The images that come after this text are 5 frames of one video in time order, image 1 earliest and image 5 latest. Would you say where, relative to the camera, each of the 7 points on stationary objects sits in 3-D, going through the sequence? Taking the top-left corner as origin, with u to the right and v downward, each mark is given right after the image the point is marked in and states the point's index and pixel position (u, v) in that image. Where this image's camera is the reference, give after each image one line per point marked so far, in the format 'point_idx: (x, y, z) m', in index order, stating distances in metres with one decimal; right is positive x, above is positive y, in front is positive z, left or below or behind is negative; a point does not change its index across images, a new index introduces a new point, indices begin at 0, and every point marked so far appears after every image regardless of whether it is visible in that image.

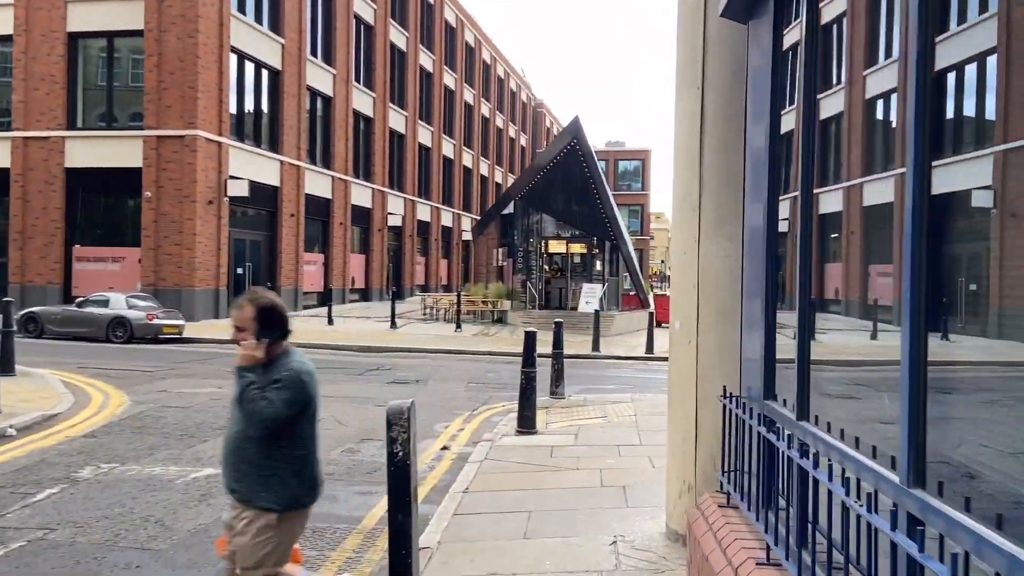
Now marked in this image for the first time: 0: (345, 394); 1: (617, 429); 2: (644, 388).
0: (-2.5, -1.6, +11.9) m
1: (+1.1, -1.5, +8.4) m
2: (+2.2, -1.7, +13.5) m
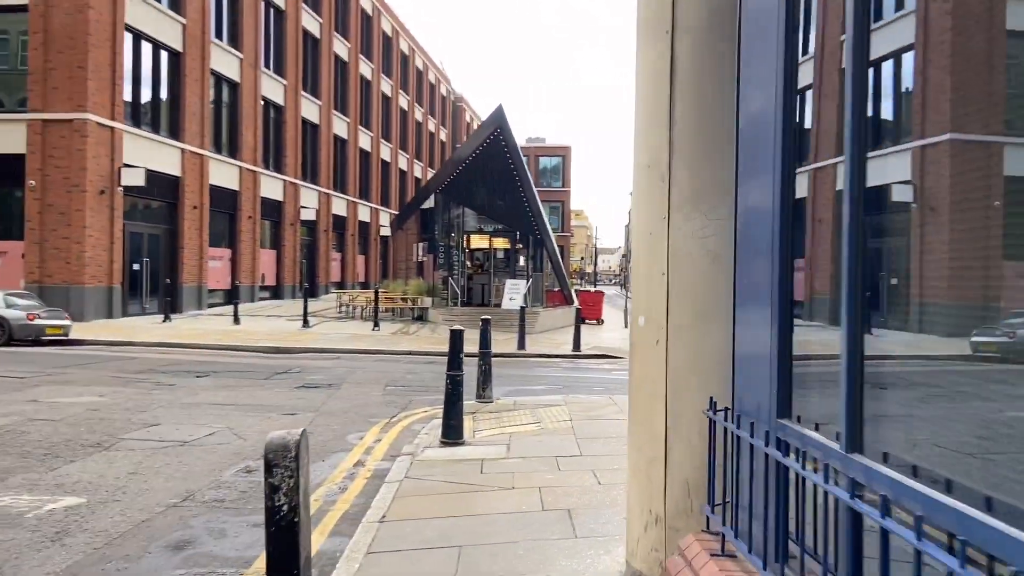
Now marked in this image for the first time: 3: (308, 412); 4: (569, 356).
0: (-3.5, -1.5, +10.7) m
1: (+0.4, -1.4, +7.6) m
2: (+1.0, -1.6, +12.8) m
3: (-2.5, -1.5, +9.9) m
4: (+1.4, -1.6, +18.8) m
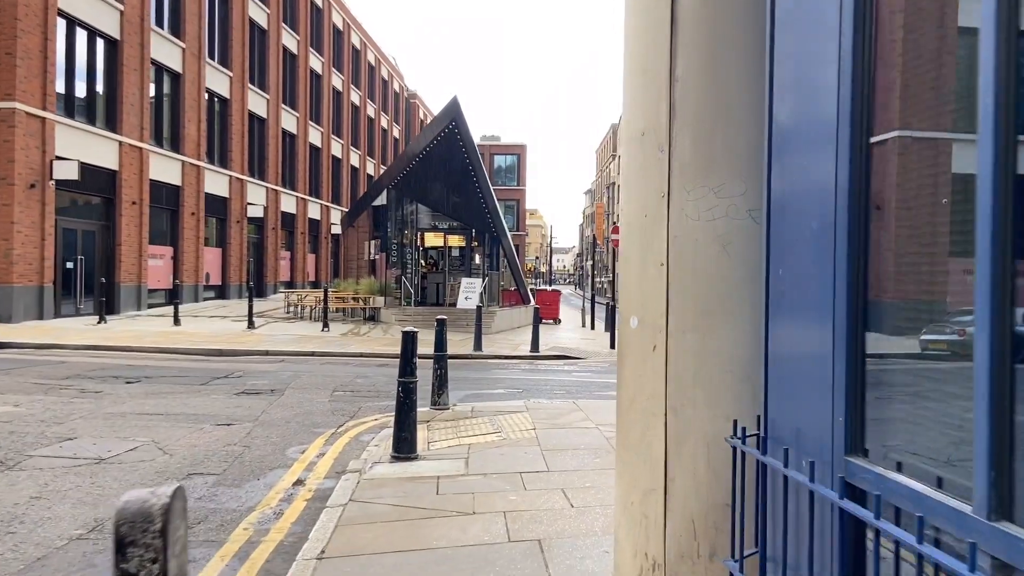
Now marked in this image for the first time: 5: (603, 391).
0: (-4.0, -1.5, +9.8) m
1: (0.0, -1.4, +6.9) m
2: (+0.3, -1.6, +12.1) m
3: (-3.0, -1.5, +9.0) m
4: (+0.4, -1.6, +18.1) m
5: (+1.4, -1.6, +12.5) m
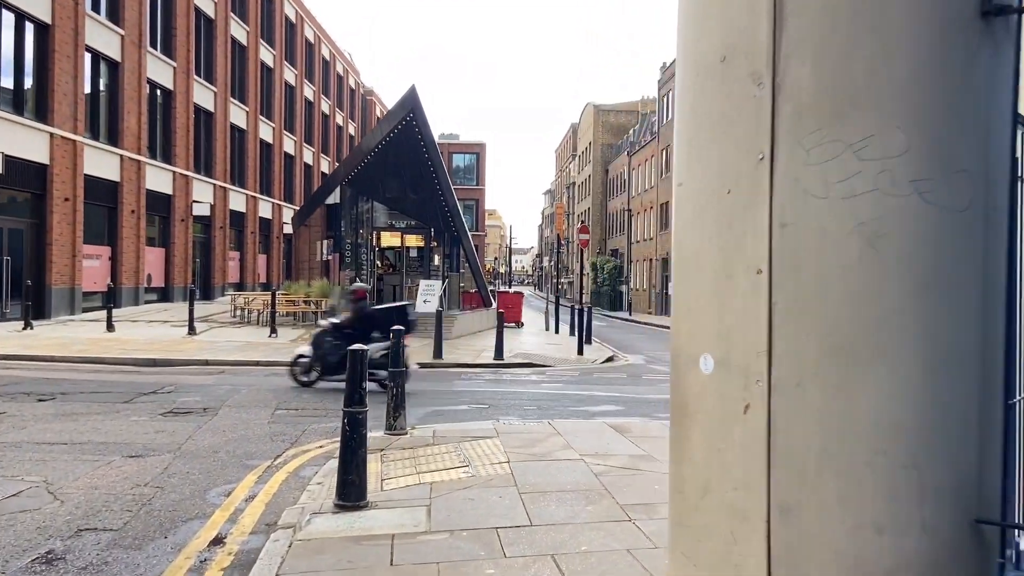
0: (-4.4, -1.6, +8.3) m
1: (-0.2, -1.5, +5.7) m
2: (-0.1, -1.7, +10.9) m
3: (-3.3, -1.6, +7.6) m
4: (-0.4, -1.6, +16.9) m
5: (+0.9, -1.7, +11.4) m
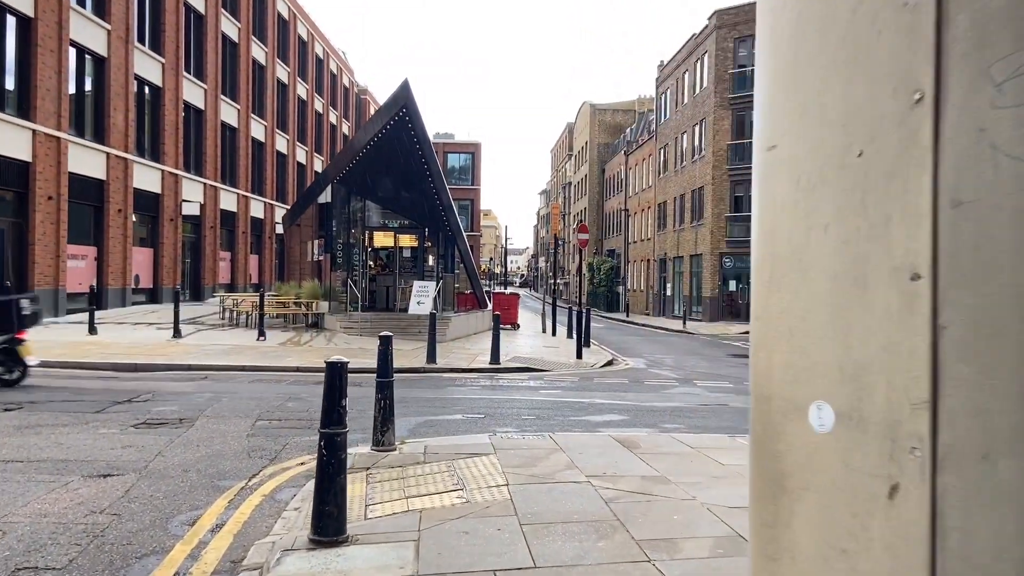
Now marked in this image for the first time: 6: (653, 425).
0: (-4.4, -1.6, +7.6) m
1: (-0.2, -1.5, +5.0) m
2: (-0.2, -1.7, +10.2) m
3: (-3.3, -1.6, +6.9) m
4: (-0.5, -1.7, +16.2) m
5: (+0.9, -1.7, +10.7) m
6: (+1.8, -1.7, +10.1) m
